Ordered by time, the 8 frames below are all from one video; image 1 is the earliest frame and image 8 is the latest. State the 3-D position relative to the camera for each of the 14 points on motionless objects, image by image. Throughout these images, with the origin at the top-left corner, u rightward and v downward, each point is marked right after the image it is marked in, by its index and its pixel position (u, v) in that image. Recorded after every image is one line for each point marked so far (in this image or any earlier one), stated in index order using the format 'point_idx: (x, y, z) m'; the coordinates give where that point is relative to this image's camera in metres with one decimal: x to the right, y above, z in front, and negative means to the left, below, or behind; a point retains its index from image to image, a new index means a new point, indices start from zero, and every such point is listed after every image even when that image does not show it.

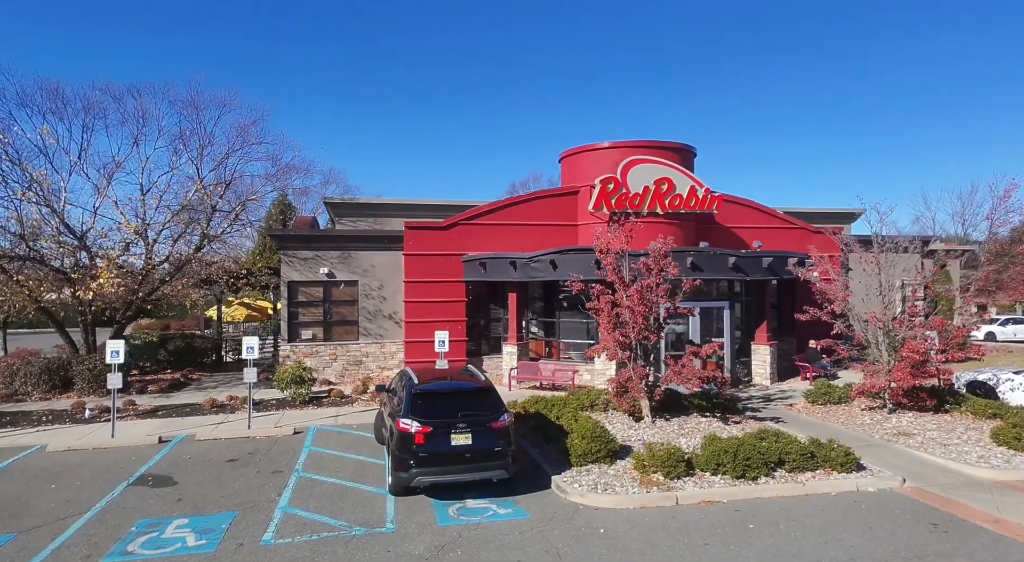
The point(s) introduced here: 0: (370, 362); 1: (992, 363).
0: (-4.0, -2.3, +18.6) m
1: (+14.5, -2.7, +19.8) m
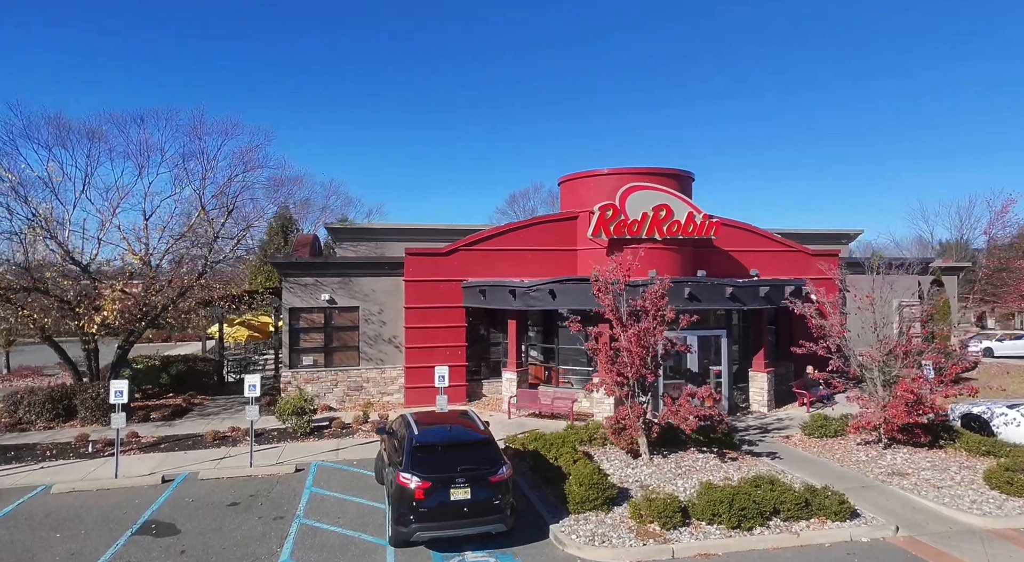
0: (-4.0, -3.1, +18.7) m
1: (+14.5, -3.4, +19.9) m
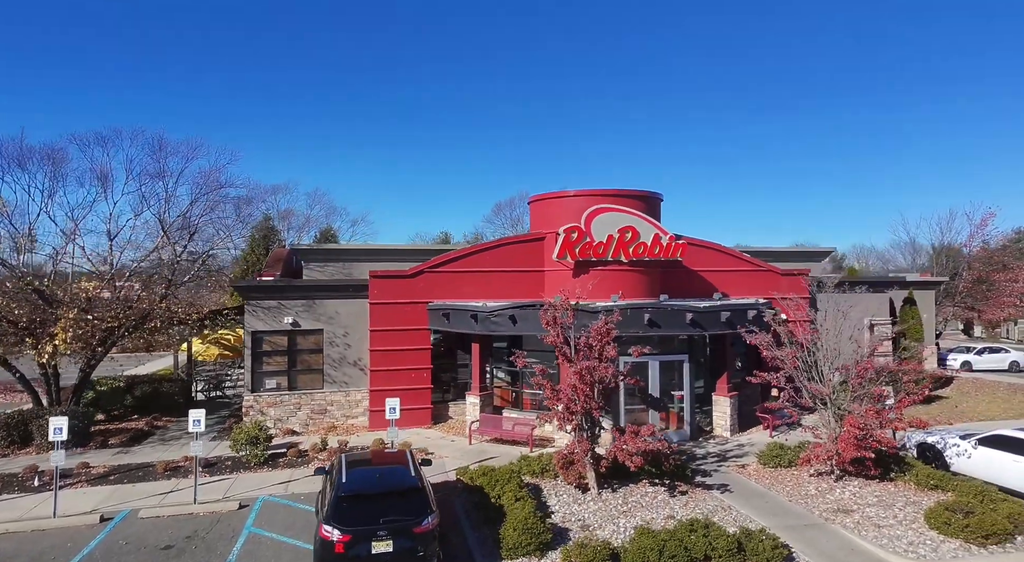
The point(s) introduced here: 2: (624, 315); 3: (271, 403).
0: (-5.0, -3.7, +18.6) m
1: (+13.5, -4.1, +19.9) m
2: (+2.7, -0.8, +15.9) m
3: (-6.7, -3.4, +18.1) m
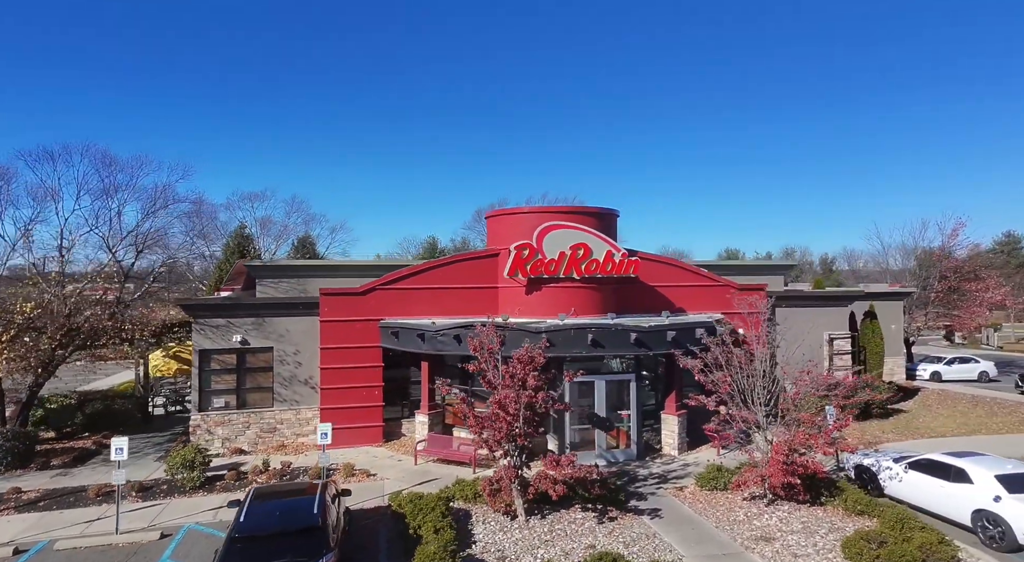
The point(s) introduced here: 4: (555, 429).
0: (-6.4, -4.2, +18.5) m
1: (+12.1, -4.6, +20.0) m
2: (+1.3, -1.3, +15.9) m
3: (-8.0, -3.9, +18.0) m
4: (+1.1, -3.7, +16.3) m
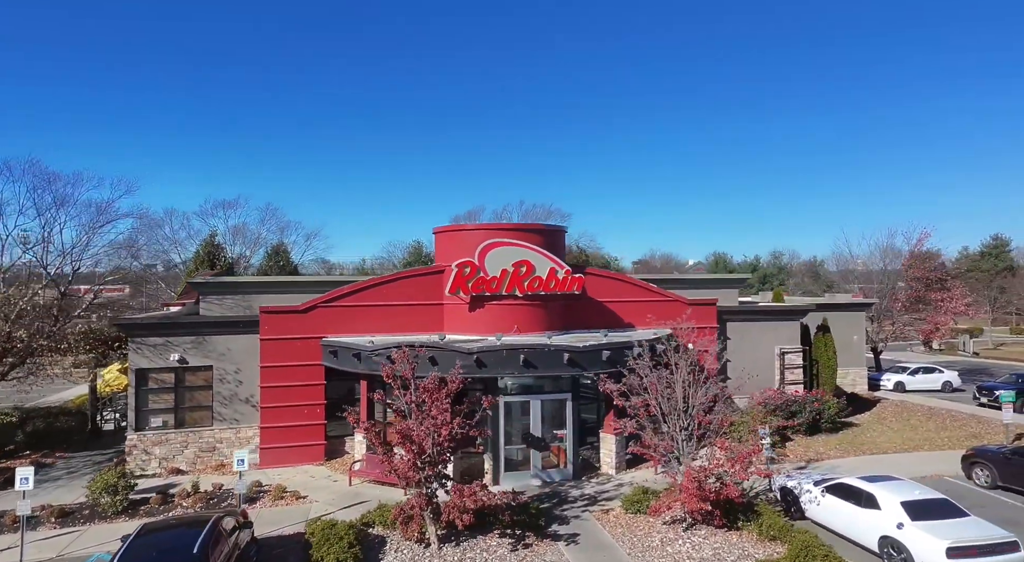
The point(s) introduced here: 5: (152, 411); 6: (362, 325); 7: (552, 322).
0: (-8.1, -4.7, +18.4) m
1: (+10.4, -5.1, +20.1) m
2: (-0.3, -1.8, +15.8) m
3: (-9.7, -4.4, +17.9) m
4: (-0.6, -4.2, +16.3) m
5: (-9.9, -3.6, +18.1) m
6: (-4.4, -1.3, +19.2) m
7: (+1.2, -1.3, +19.7) m
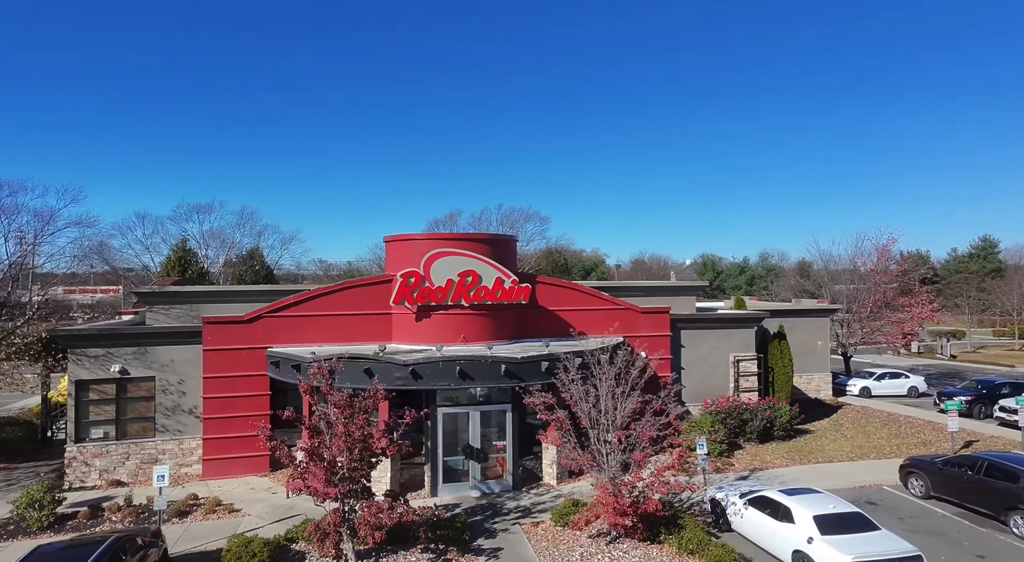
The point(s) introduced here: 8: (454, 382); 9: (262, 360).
0: (-9.6, -5.0, +18.3) m
1: (+8.8, -5.3, +20.2) m
2: (-1.8, -2.1, +15.8) m
3: (-11.2, -4.7, +17.7) m
4: (-2.1, -4.4, +16.3) m
5: (-11.4, -3.9, +18.0) m
6: (-6.0, -1.6, +19.1) m
7: (-0.4, -1.5, +19.7) m
8: (-1.4, -2.4, +15.9) m
9: (-7.2, -2.2, +18.7) m
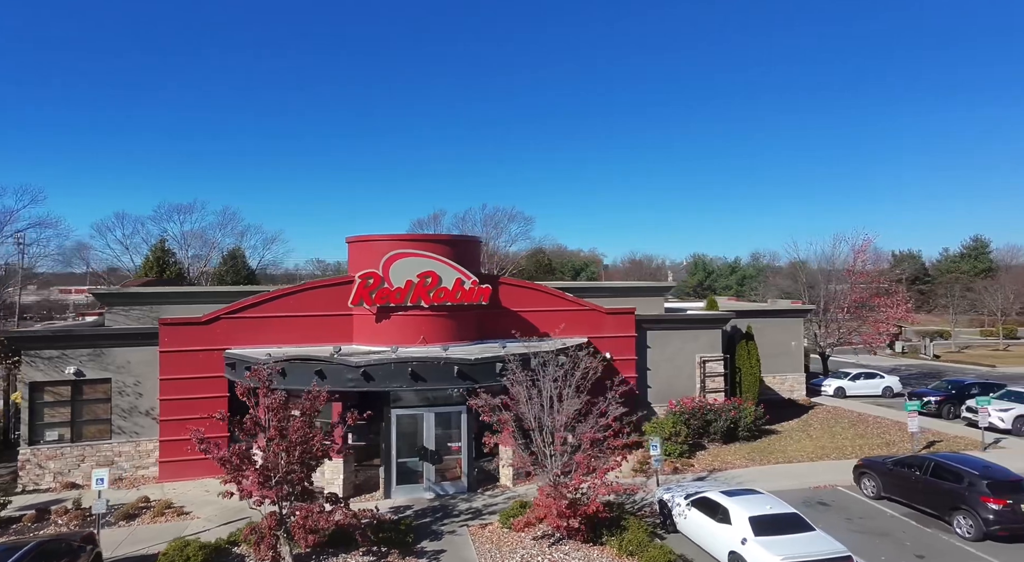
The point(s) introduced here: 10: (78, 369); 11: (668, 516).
0: (-10.8, -5.0, +18.2) m
1: (+7.7, -5.4, +20.2) m
2: (-3.0, -2.1, +15.8) m
3: (-12.4, -4.7, +17.6) m
4: (-3.2, -4.5, +16.2) m
5: (-12.6, -3.9, +17.8) m
6: (-7.1, -1.6, +19.1) m
7: (-1.5, -1.6, +19.6) m
8: (-2.5, -2.4, +15.9) m
9: (-8.3, -2.3, +18.6) m
10: (-11.9, -2.4, +18.0) m
11: (+3.2, -4.9, +13.6) m
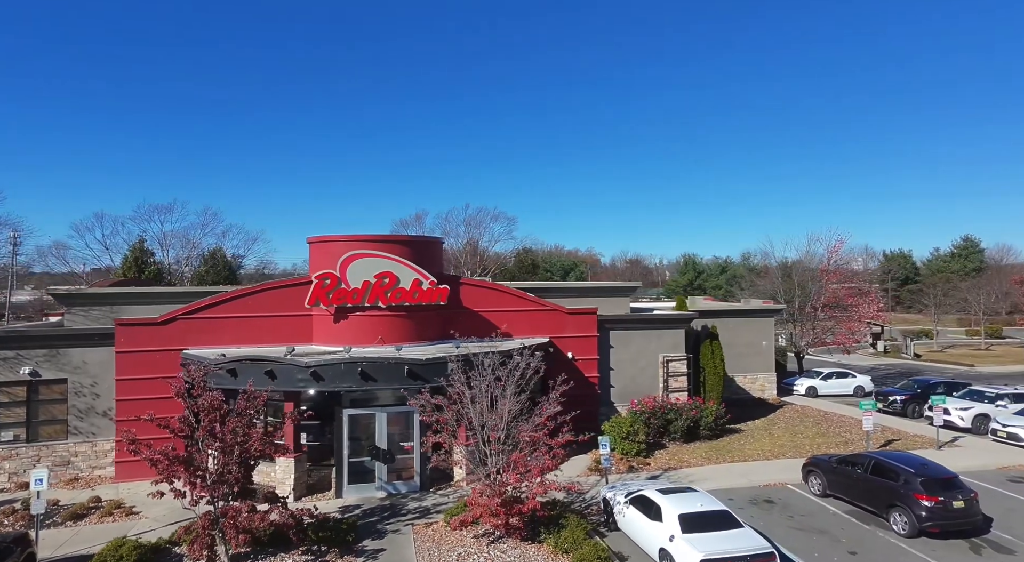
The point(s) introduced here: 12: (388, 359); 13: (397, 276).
0: (-12.0, -5.0, +18.2) m
1: (+6.4, -5.4, +20.4) m
2: (-4.2, -2.1, +15.9) m
3: (-13.6, -4.7, +17.6) m
4: (-4.4, -4.5, +16.3) m
5: (-13.8, -3.9, +17.8) m
6: (-8.4, -1.6, +19.1) m
7: (-2.8, -1.6, +19.7) m
8: (-3.8, -2.5, +16.0) m
9: (-9.6, -2.3, +18.7) m
10: (-13.1, -2.4, +18.0) m
11: (+2.0, -4.9, +13.8) m
12: (-3.0, -1.9, +16.1) m
13: (-3.3, +0.2, +19.1) m
